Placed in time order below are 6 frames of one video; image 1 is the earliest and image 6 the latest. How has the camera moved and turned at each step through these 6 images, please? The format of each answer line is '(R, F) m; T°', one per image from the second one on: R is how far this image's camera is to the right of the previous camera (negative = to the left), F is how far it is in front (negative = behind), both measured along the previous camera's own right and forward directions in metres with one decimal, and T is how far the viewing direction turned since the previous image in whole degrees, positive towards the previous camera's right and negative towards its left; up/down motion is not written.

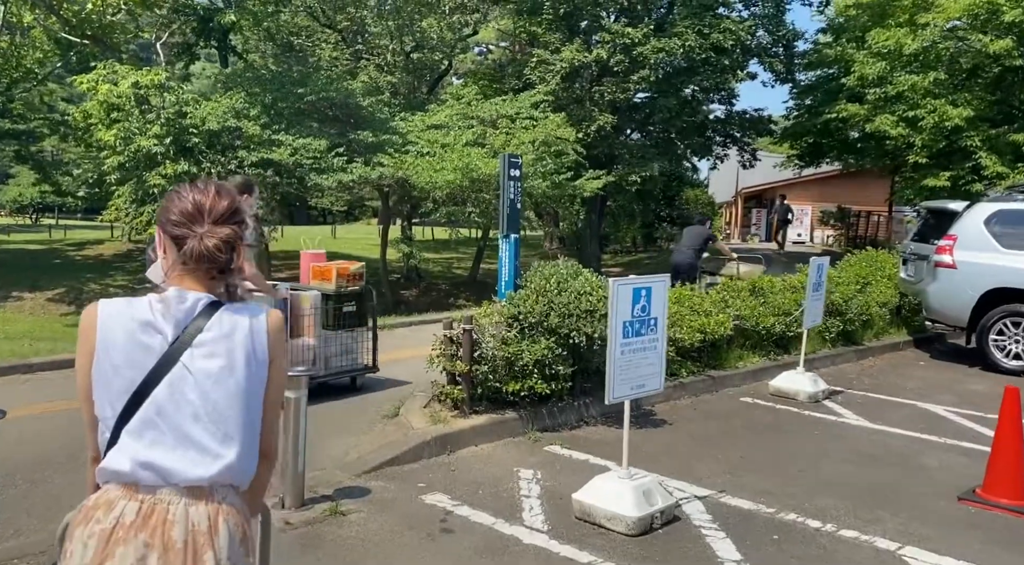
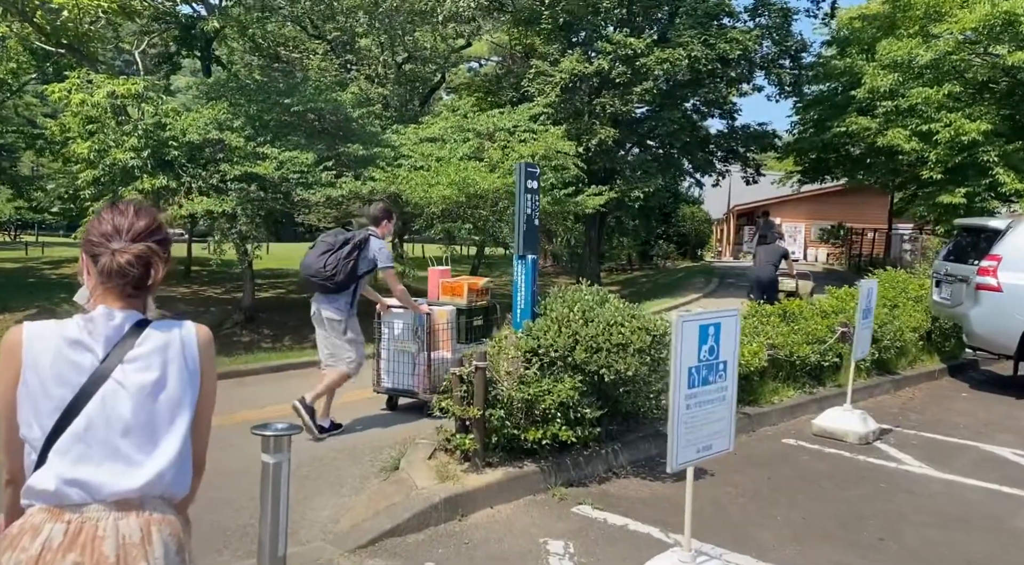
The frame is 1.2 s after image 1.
(-0.2, +0.9) m; +1°
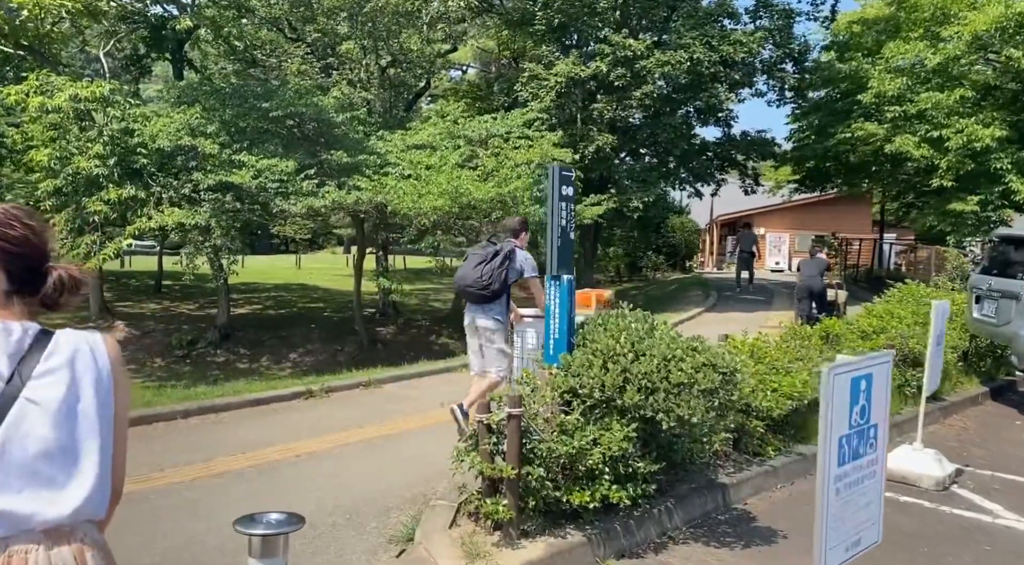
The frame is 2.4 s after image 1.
(-0.3, +0.9) m; +2°
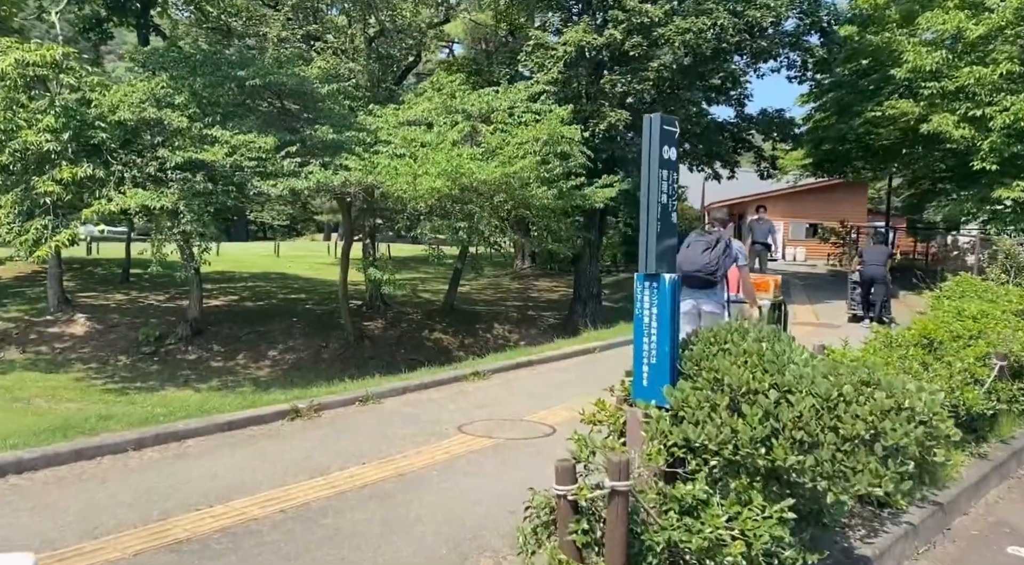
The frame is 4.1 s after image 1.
(-0.4, +1.5) m; +1°
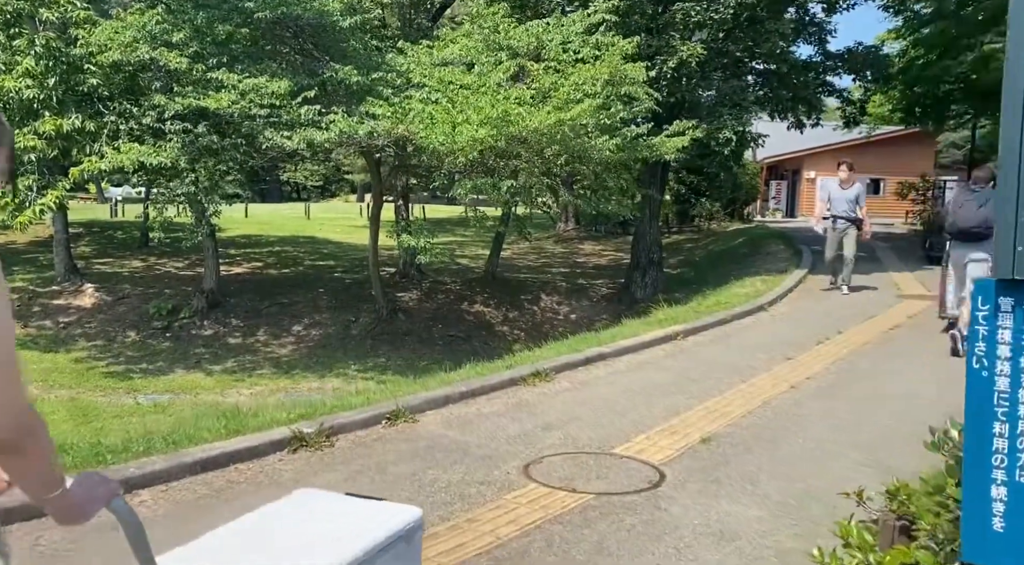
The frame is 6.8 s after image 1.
(-0.3, +1.9) m; -2°
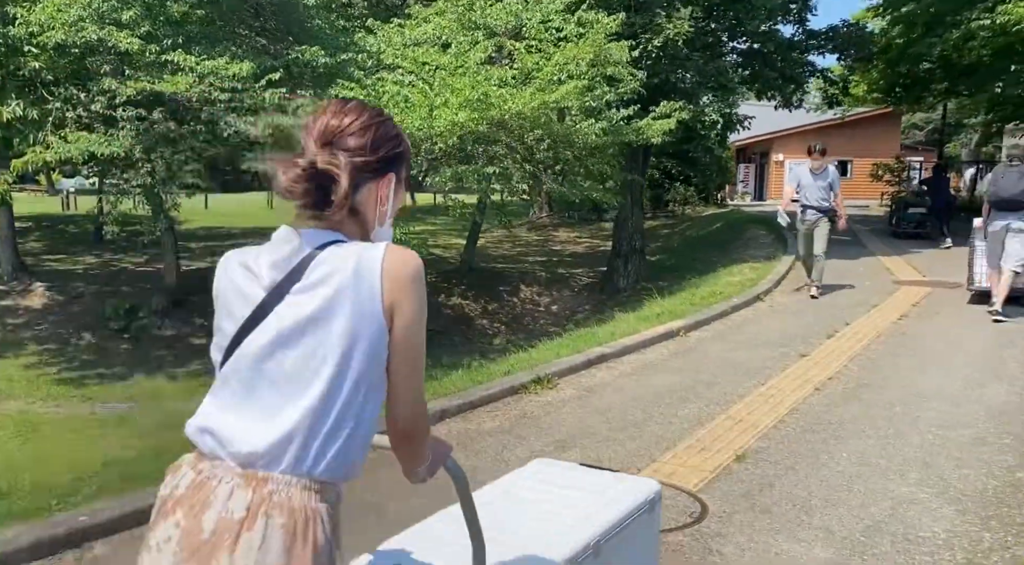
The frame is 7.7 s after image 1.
(-0.2, +0.6) m; +2°
